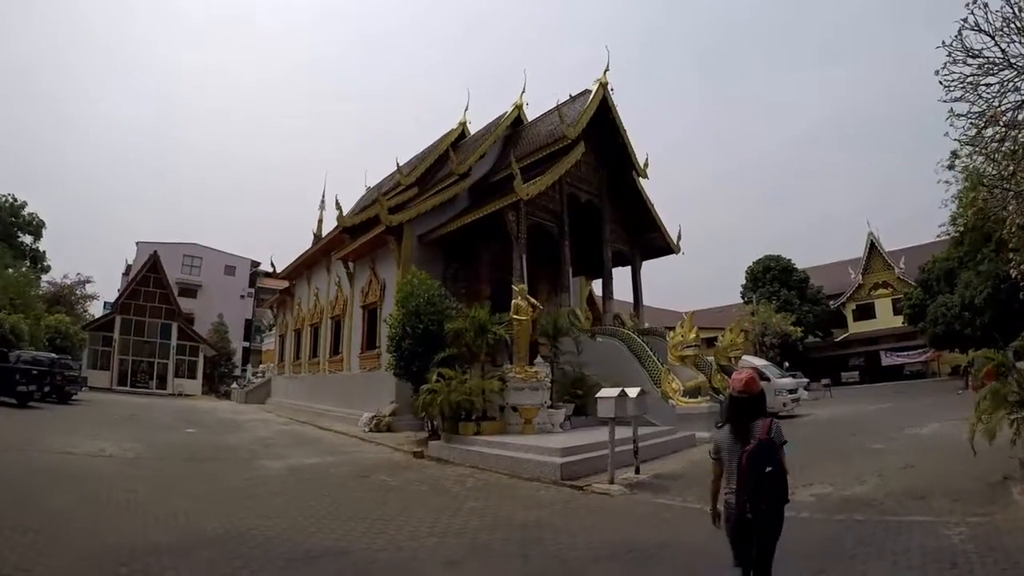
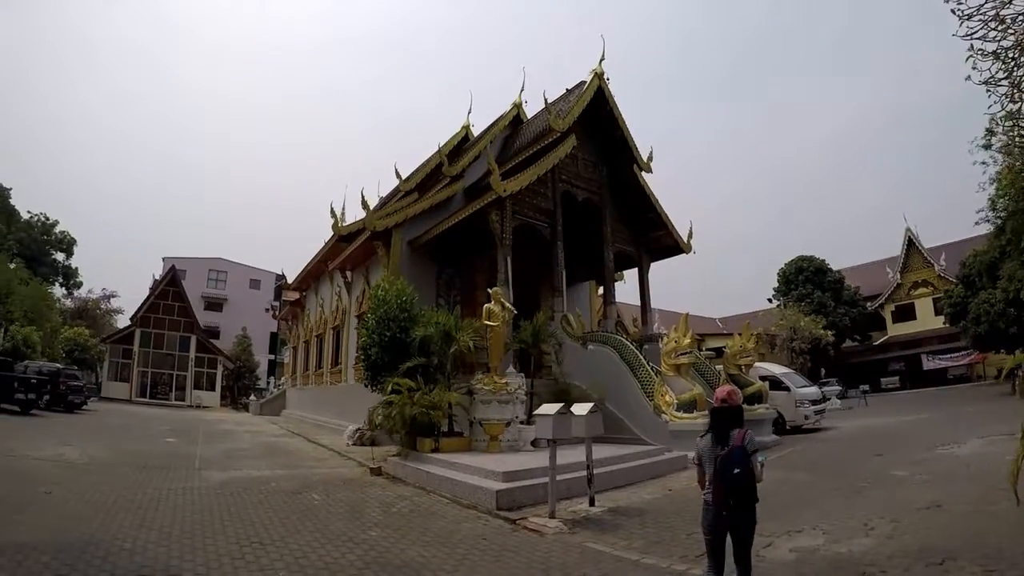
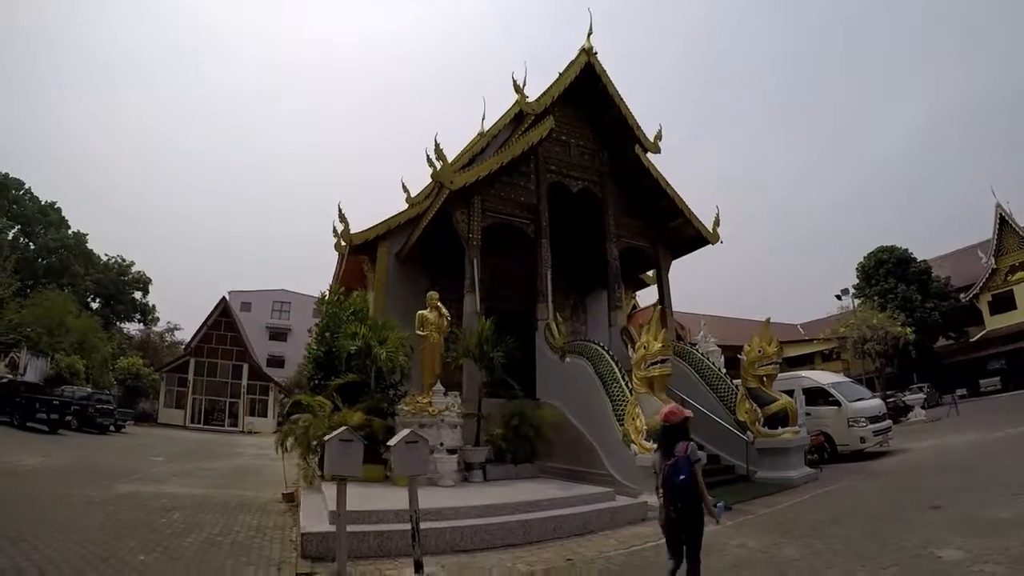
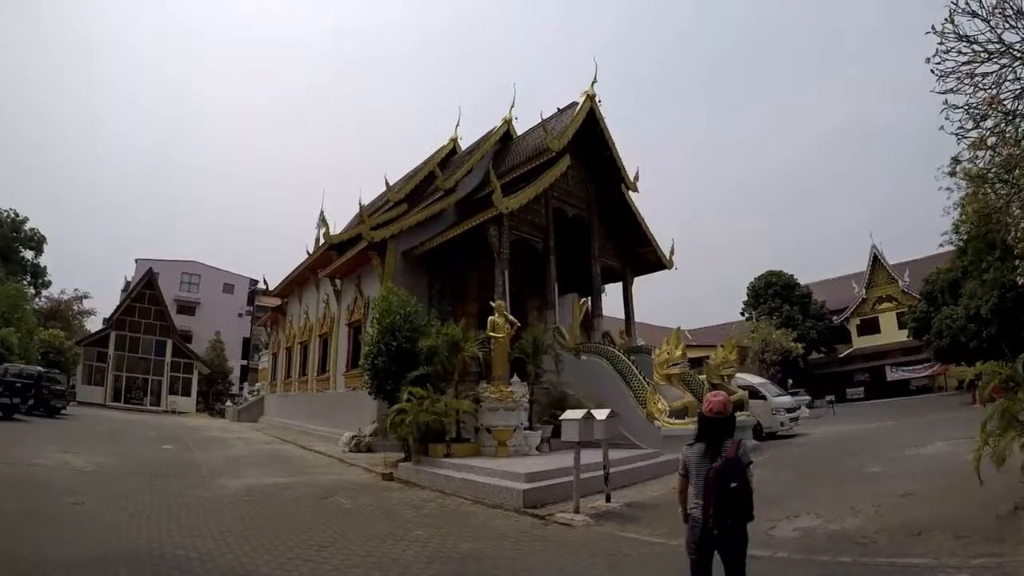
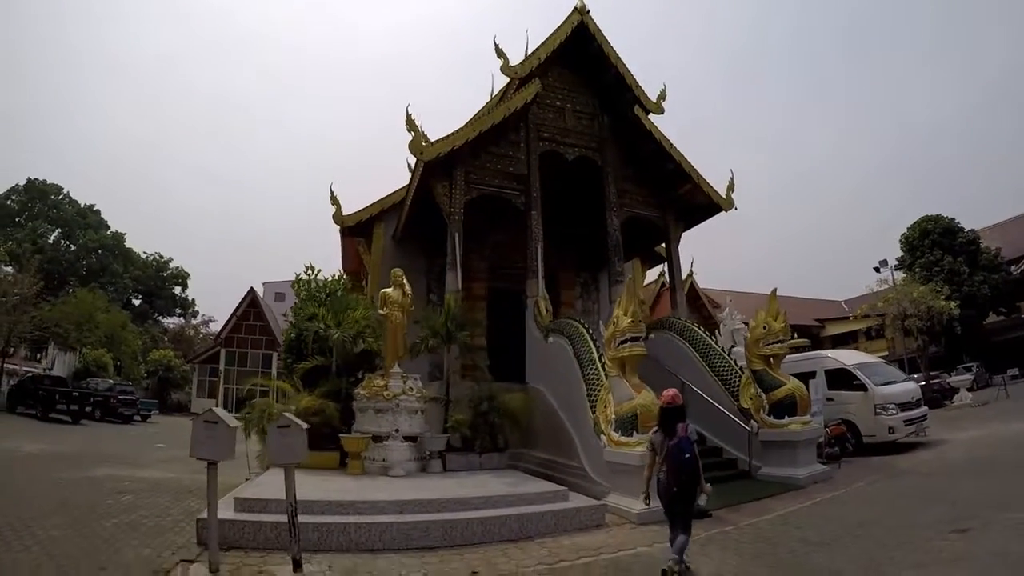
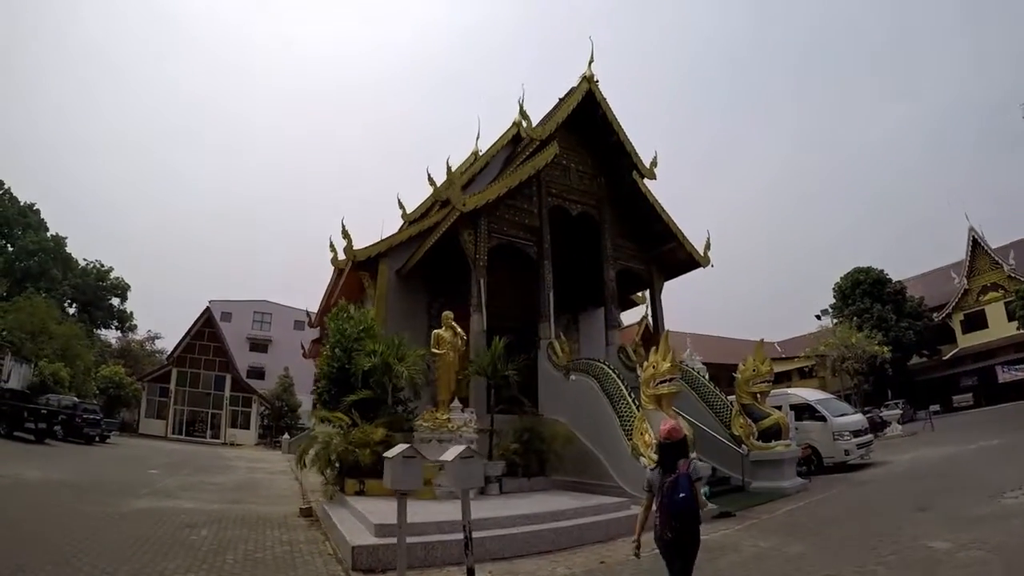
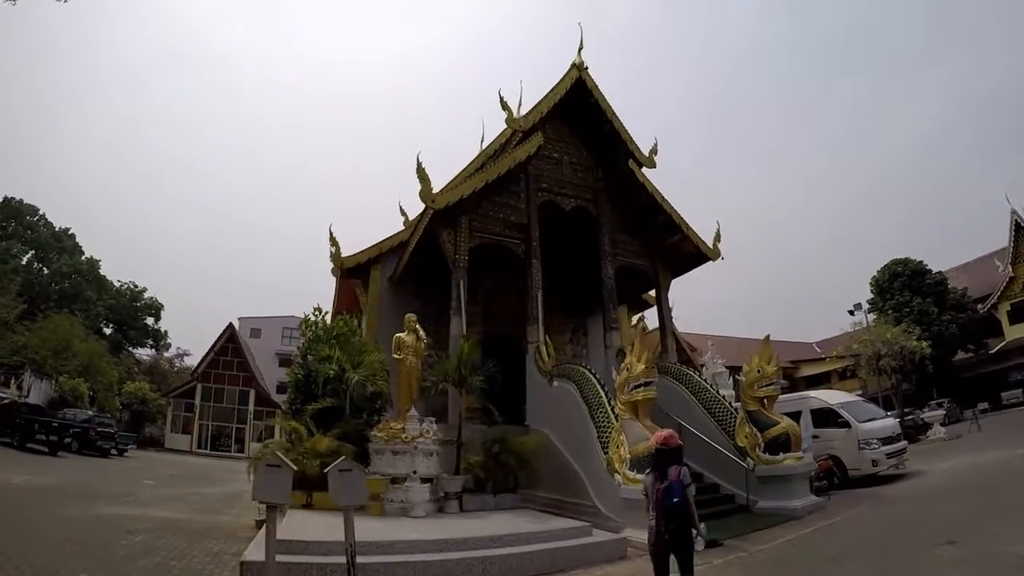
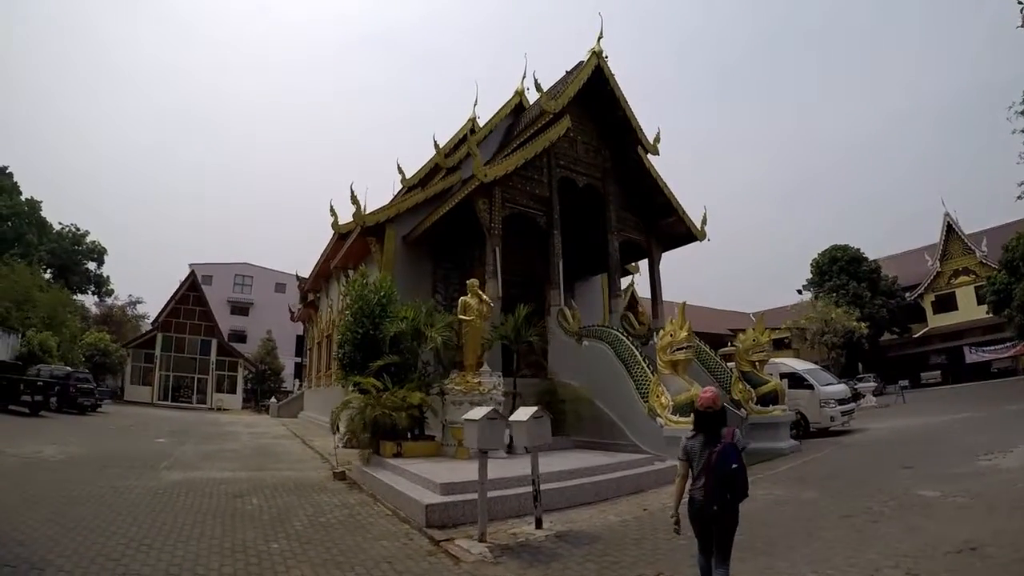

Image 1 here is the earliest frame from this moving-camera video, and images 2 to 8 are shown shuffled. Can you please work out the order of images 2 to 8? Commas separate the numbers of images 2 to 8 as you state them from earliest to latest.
4, 2, 8, 6, 3, 7, 5
